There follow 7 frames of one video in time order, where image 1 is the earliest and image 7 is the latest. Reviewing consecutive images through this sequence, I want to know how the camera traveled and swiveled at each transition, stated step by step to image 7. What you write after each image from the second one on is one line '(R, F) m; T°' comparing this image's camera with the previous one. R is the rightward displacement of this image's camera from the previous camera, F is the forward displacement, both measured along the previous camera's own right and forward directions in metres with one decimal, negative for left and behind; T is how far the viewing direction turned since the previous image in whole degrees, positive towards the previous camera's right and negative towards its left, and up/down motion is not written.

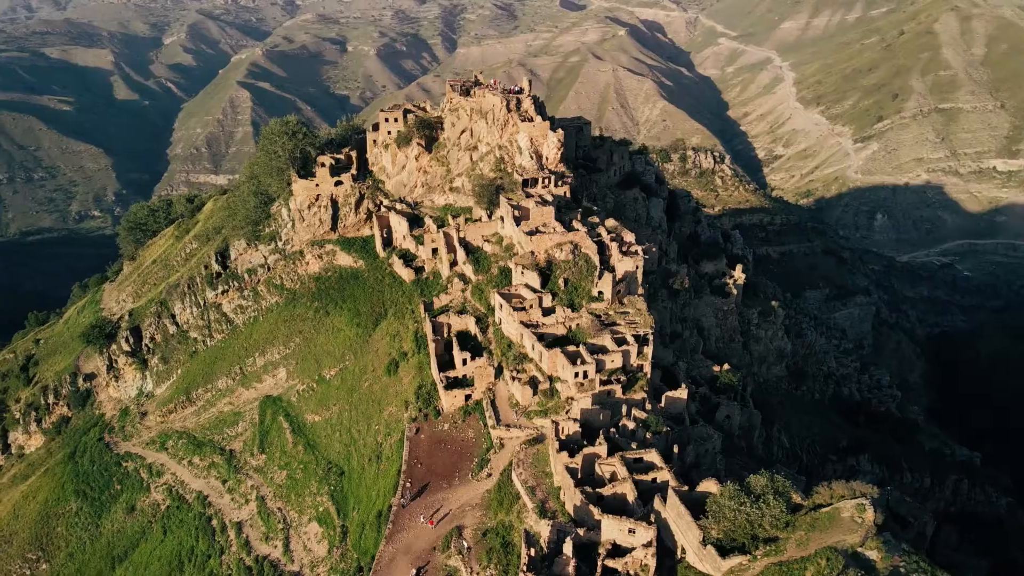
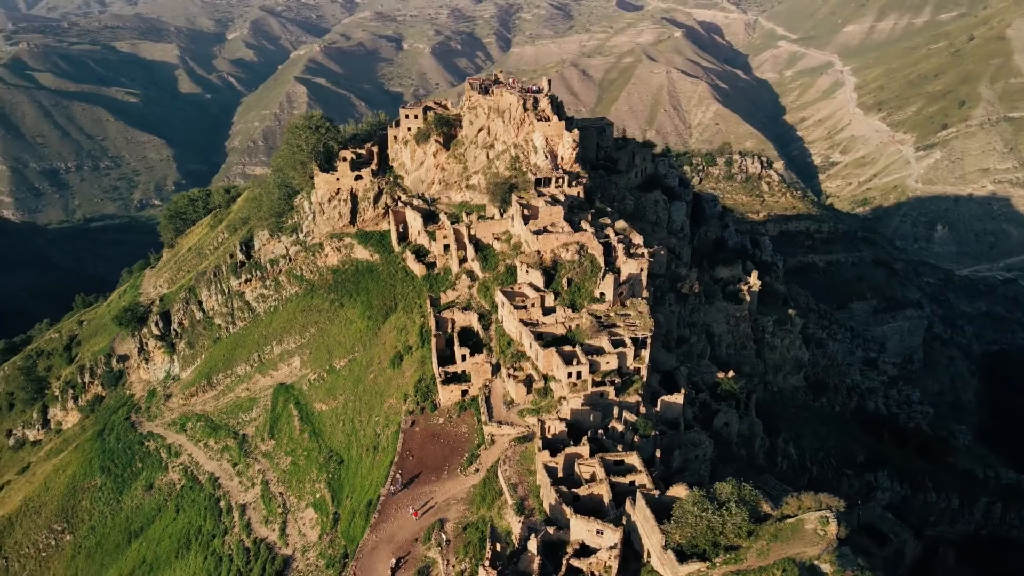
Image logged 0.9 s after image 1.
(+3.1, -0.1) m; -4°
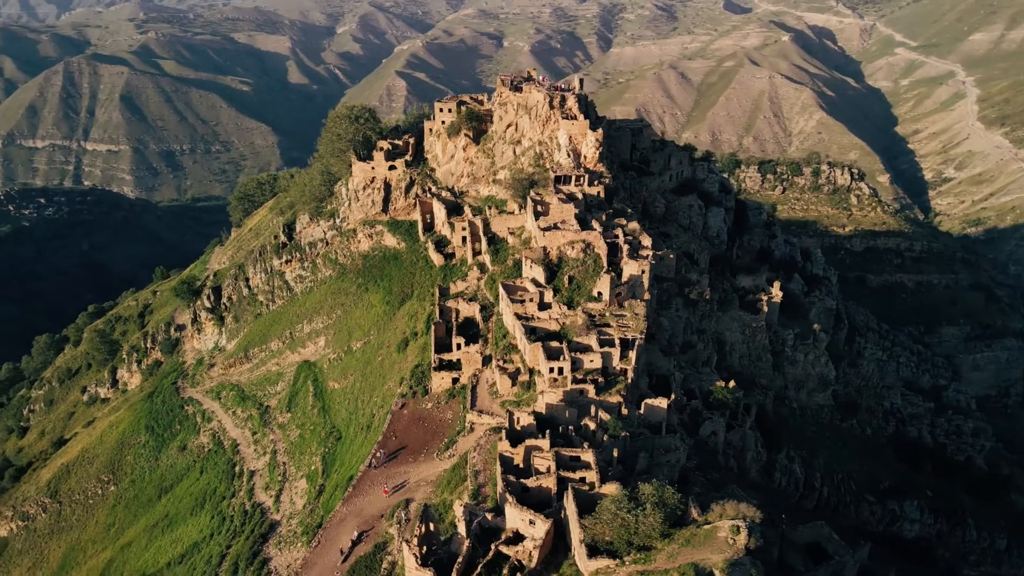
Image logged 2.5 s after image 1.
(+6.1, -0.4) m; -7°
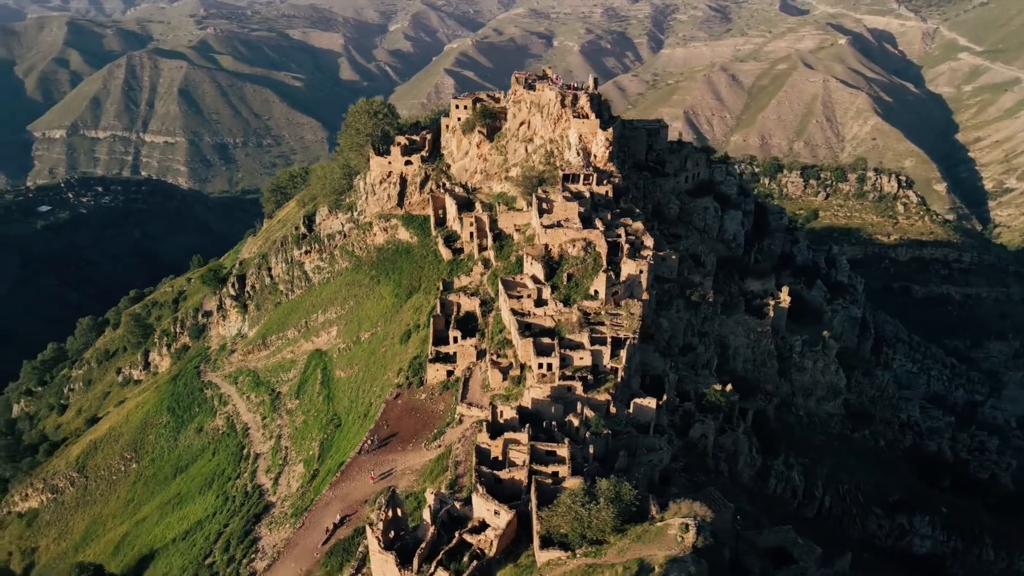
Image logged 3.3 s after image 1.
(+3.2, -0.4) m; -3°
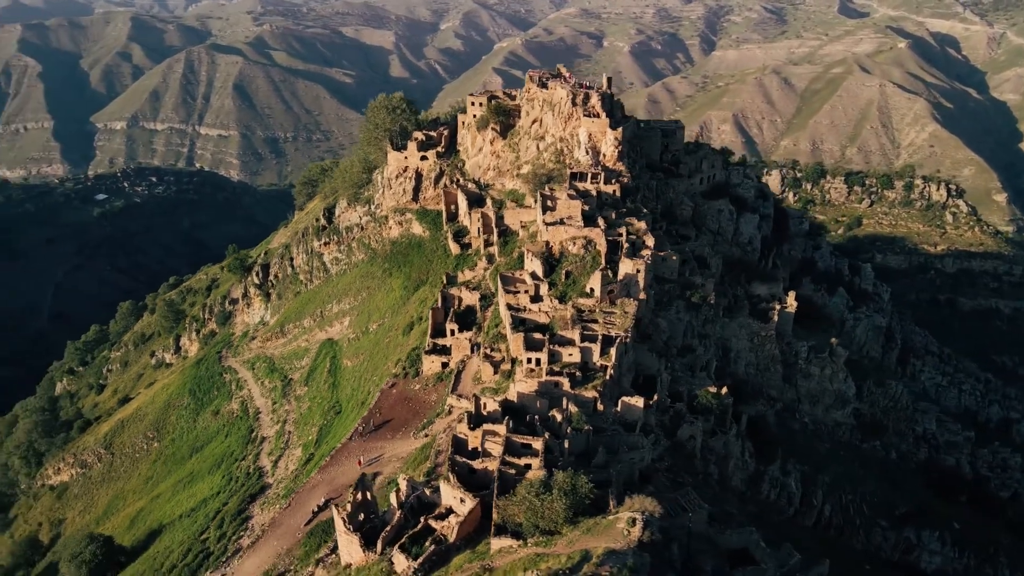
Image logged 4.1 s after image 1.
(+3.2, -0.4) m; -3°
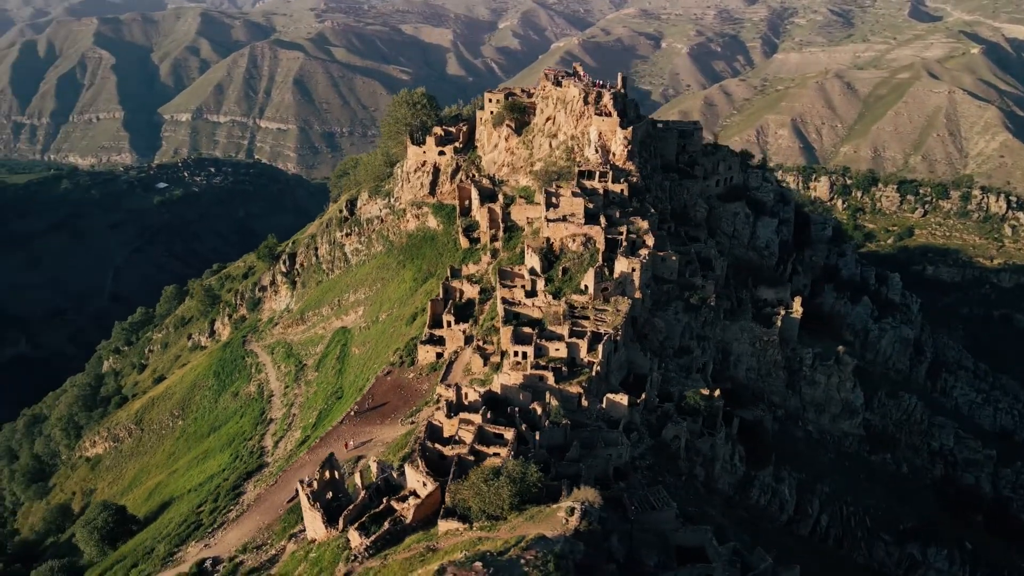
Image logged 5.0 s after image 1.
(+3.8, -0.5) m; -4°
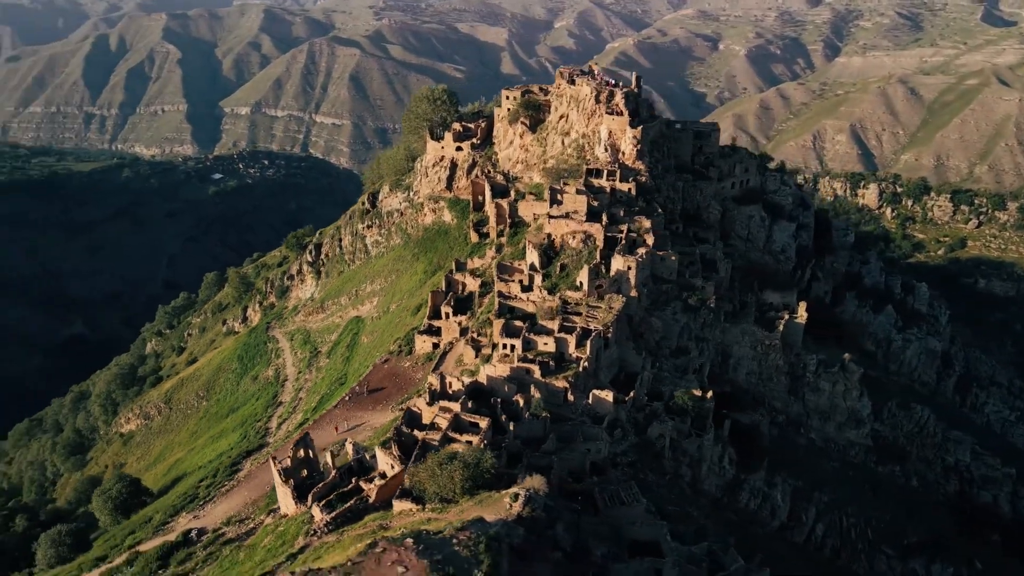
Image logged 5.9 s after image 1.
(+3.7, -0.6) m; -4°
